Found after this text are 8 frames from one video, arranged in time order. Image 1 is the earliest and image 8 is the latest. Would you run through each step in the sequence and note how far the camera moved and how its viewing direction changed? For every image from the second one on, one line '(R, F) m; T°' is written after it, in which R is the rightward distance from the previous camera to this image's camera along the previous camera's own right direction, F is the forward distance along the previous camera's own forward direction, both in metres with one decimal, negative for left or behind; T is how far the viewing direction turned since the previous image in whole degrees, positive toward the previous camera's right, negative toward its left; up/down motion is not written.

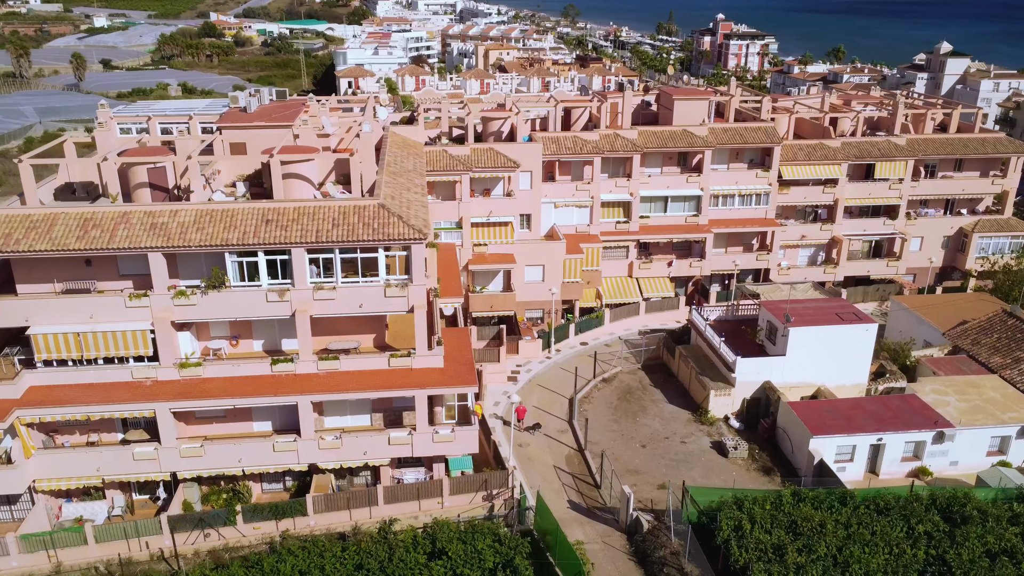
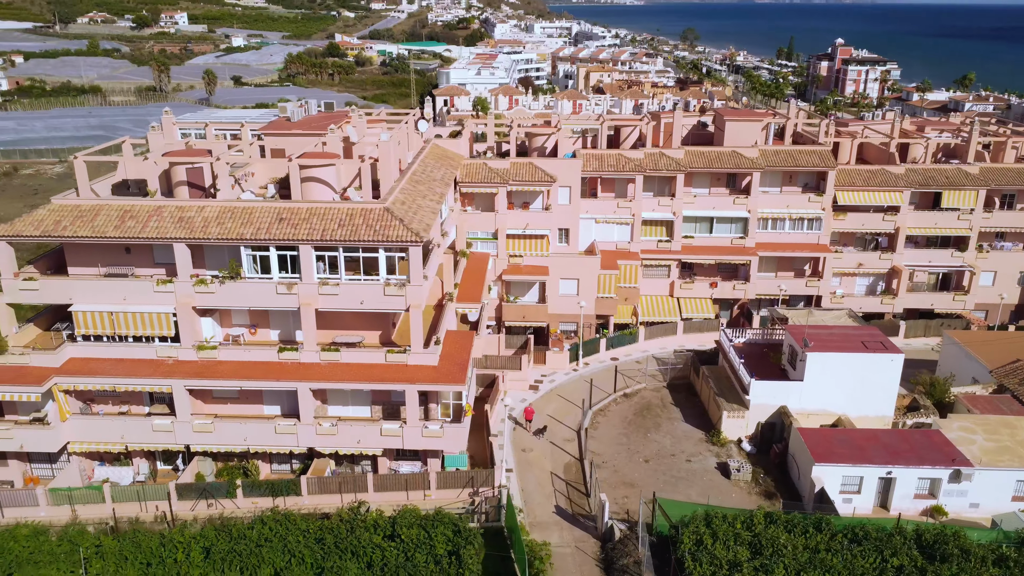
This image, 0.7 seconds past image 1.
(+4.0, -0.7) m; -8°
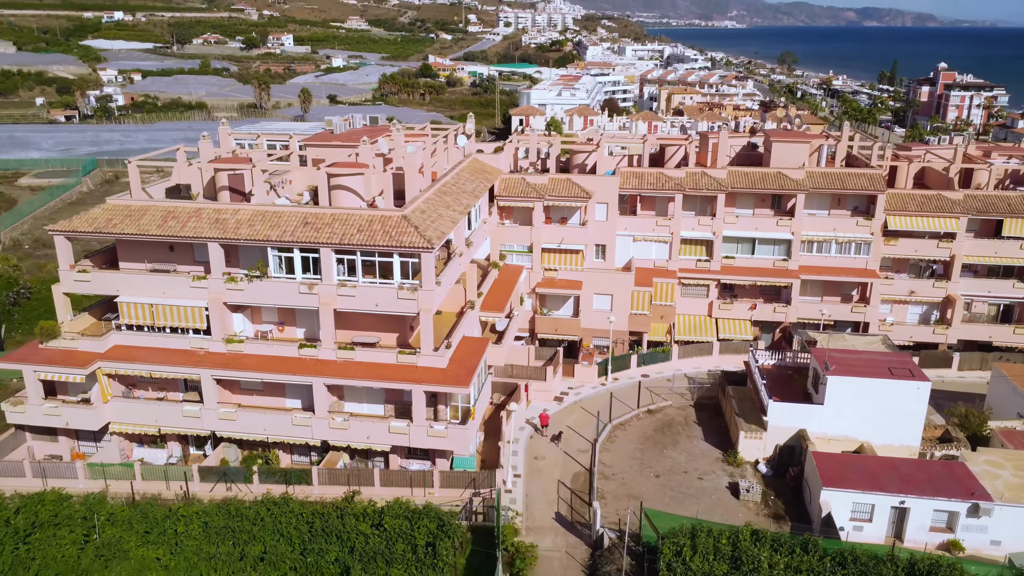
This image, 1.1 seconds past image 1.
(+2.9, -0.7) m; -6°
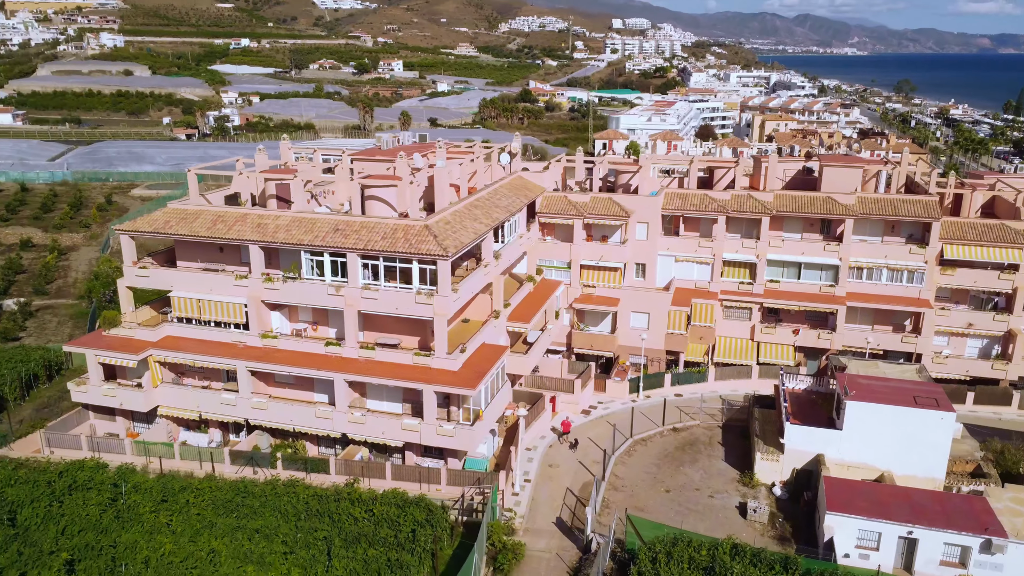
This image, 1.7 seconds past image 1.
(+3.4, -1.0) m; -7°
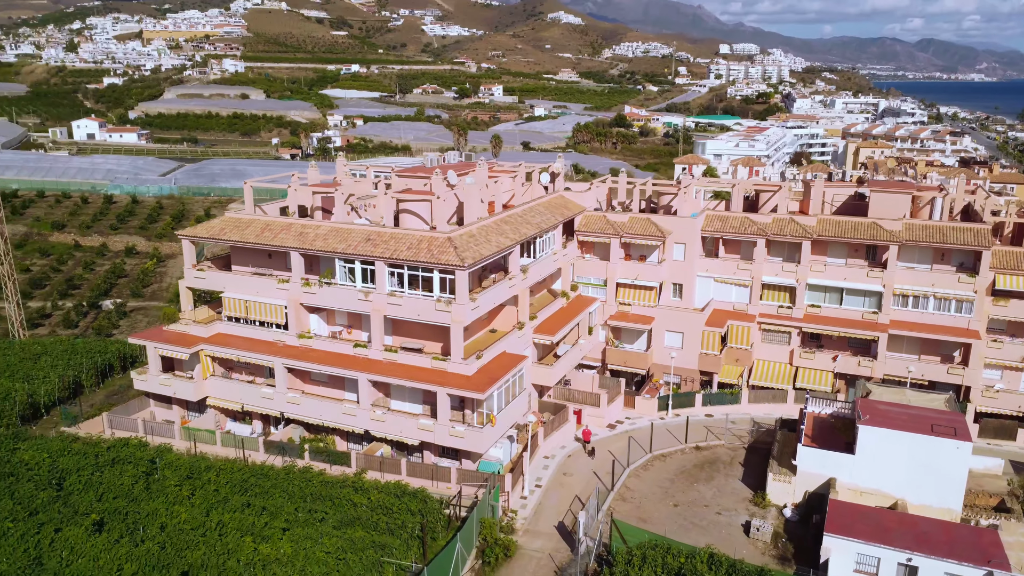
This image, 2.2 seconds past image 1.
(+3.4, -1.3) m; -7°
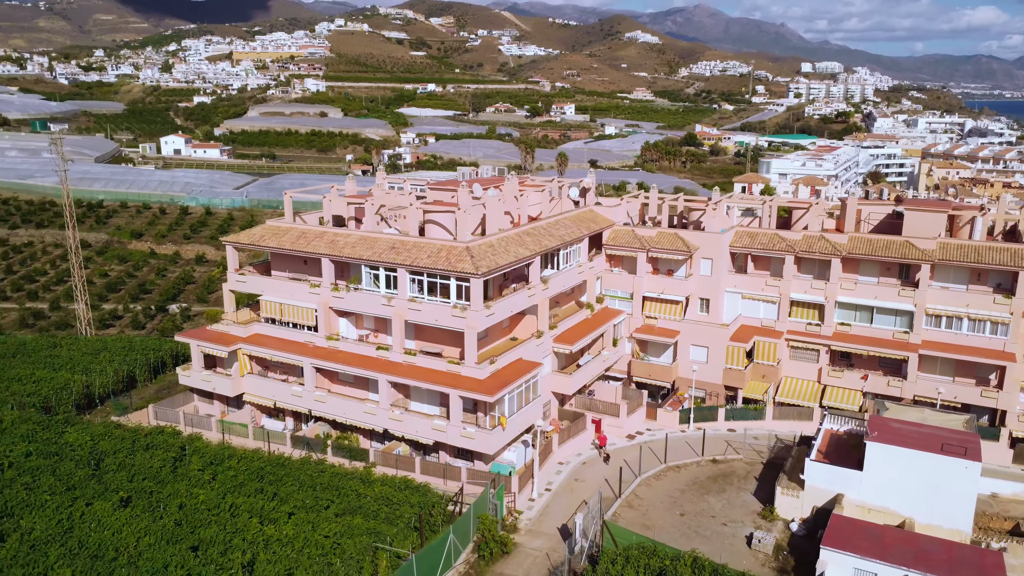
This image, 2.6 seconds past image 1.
(+2.5, -1.2) m; -5°
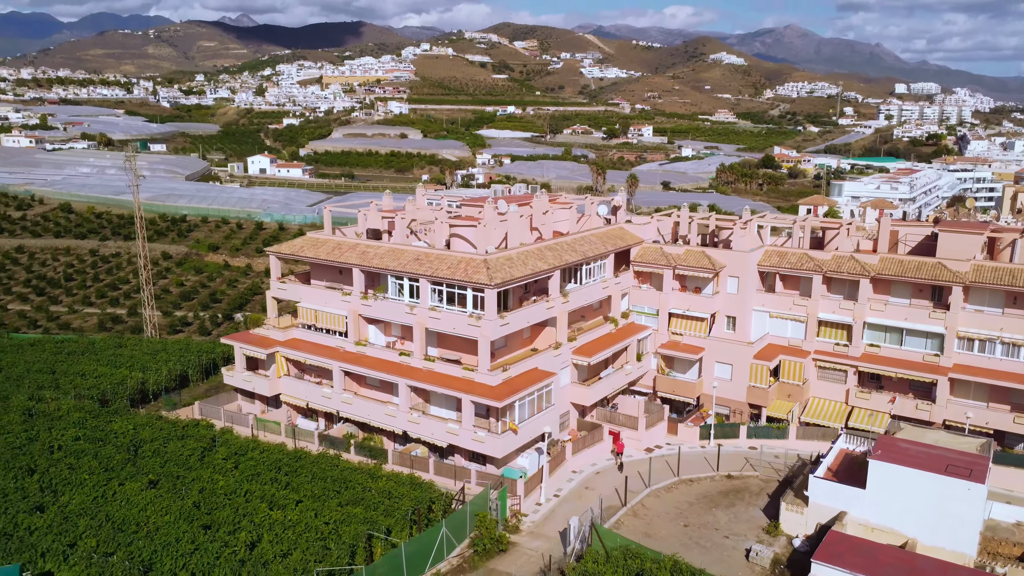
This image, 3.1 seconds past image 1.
(+2.9, -1.4) m; -6°
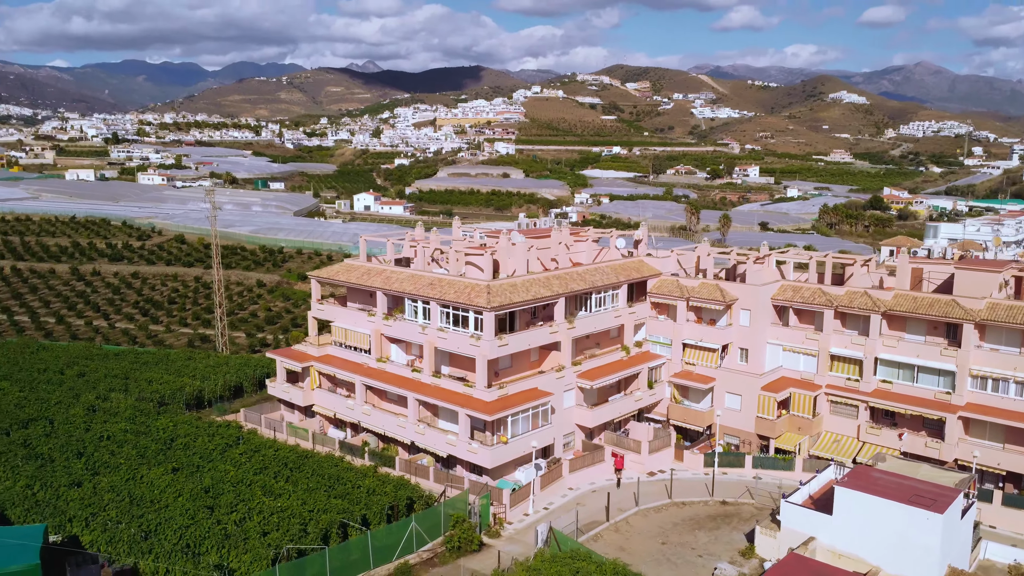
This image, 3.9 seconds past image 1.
(+5.4, -2.5) m; -8°
